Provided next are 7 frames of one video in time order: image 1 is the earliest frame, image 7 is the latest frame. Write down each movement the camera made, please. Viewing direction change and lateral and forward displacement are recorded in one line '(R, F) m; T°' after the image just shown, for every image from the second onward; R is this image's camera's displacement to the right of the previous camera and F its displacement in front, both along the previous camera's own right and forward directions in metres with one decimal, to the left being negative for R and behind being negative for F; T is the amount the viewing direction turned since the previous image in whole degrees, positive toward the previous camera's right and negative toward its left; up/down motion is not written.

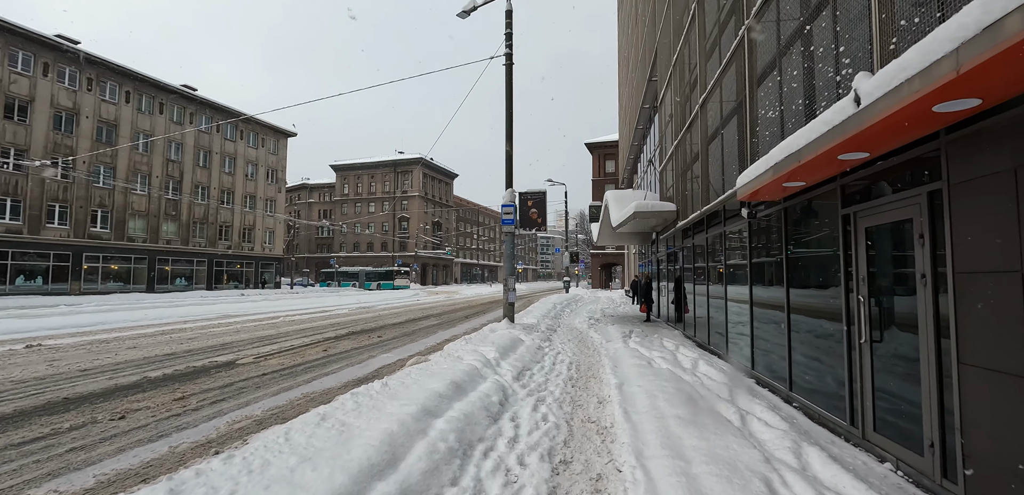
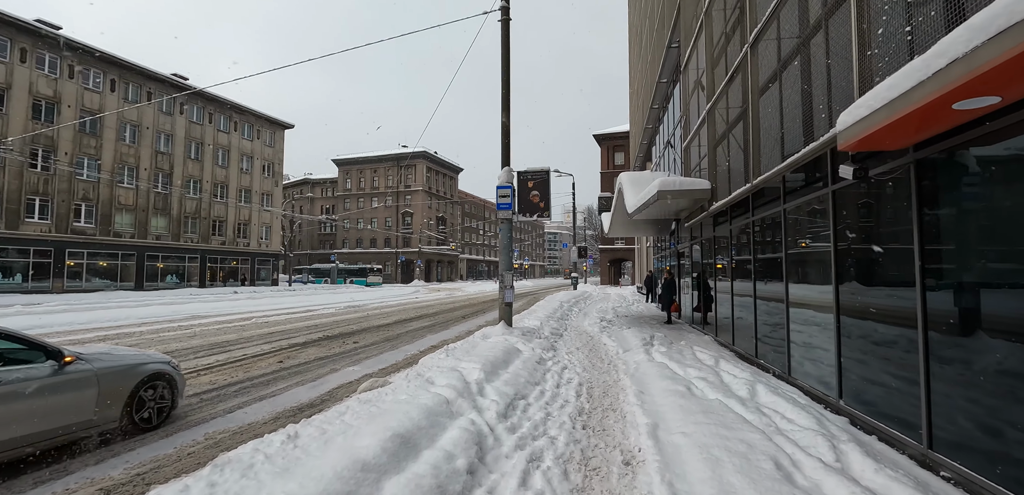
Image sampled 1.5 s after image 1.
(+0.2, +1.9) m; -1°
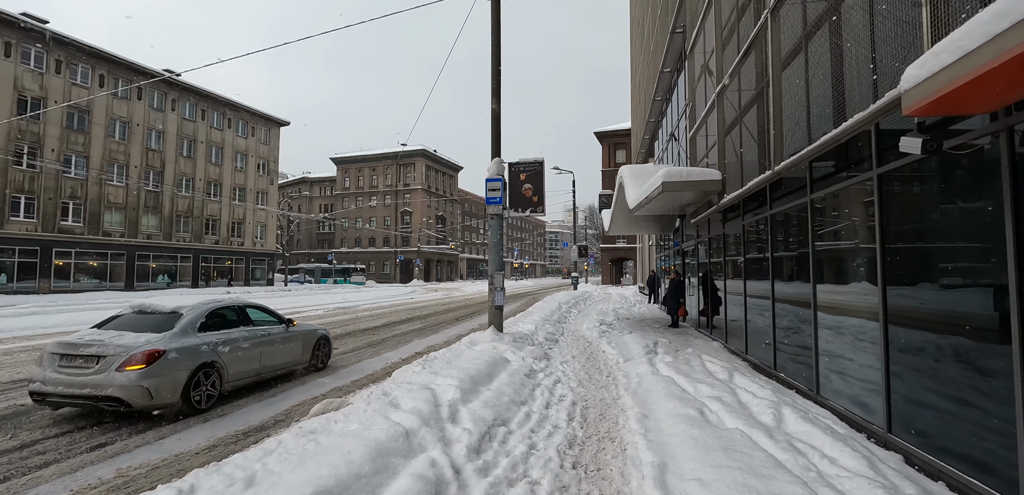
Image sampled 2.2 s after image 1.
(+0.2, +0.8) m; 0°
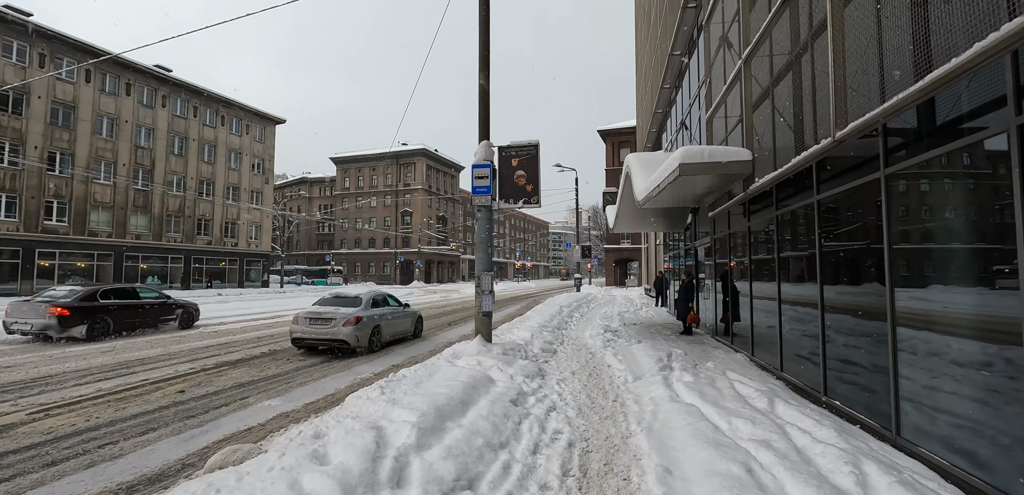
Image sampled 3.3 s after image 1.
(+0.2, +1.2) m; 0°
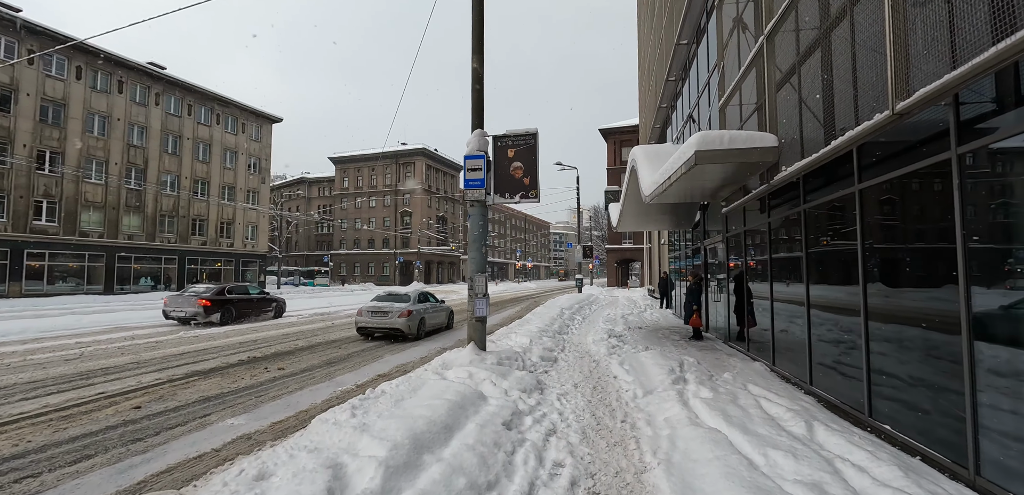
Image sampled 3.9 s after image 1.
(+0.1, +0.7) m; 0°
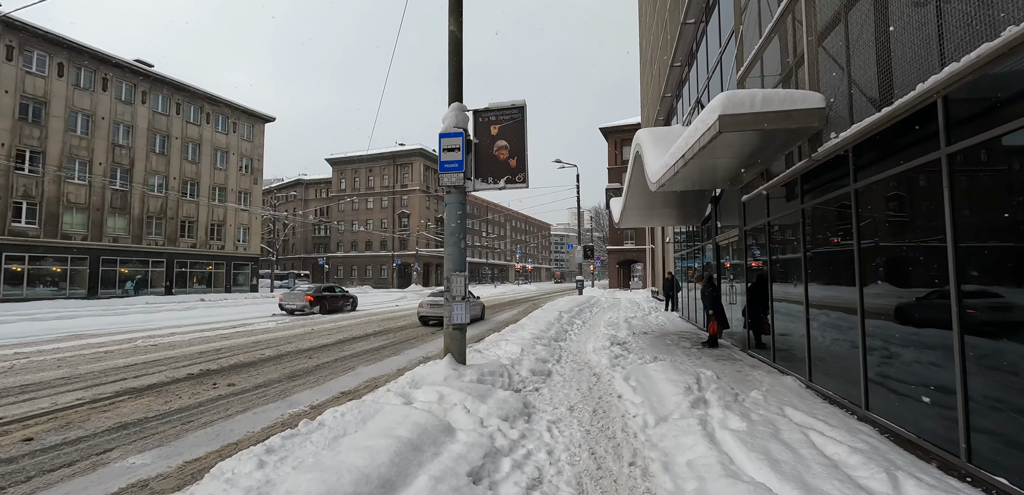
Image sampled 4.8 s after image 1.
(+0.2, +1.1) m; 0°
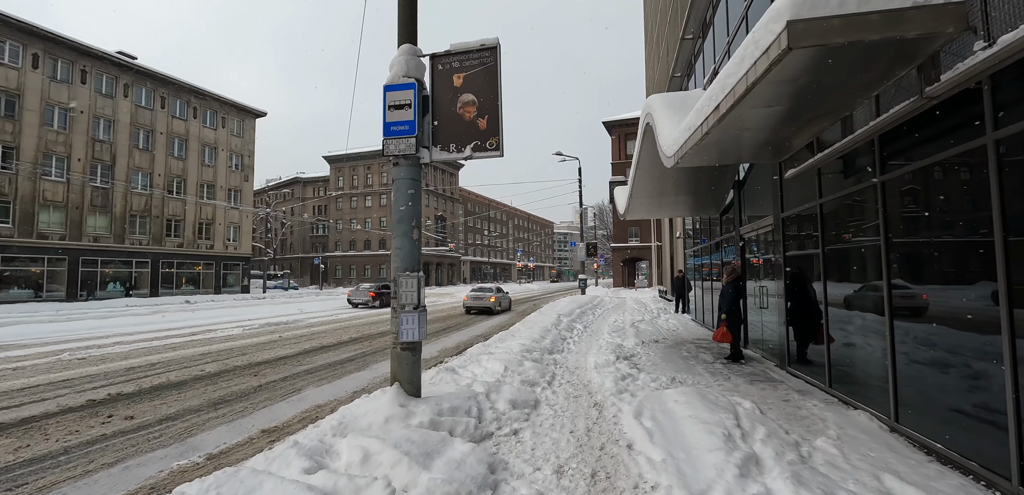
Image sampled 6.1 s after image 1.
(+0.3, +1.6) m; -1°
